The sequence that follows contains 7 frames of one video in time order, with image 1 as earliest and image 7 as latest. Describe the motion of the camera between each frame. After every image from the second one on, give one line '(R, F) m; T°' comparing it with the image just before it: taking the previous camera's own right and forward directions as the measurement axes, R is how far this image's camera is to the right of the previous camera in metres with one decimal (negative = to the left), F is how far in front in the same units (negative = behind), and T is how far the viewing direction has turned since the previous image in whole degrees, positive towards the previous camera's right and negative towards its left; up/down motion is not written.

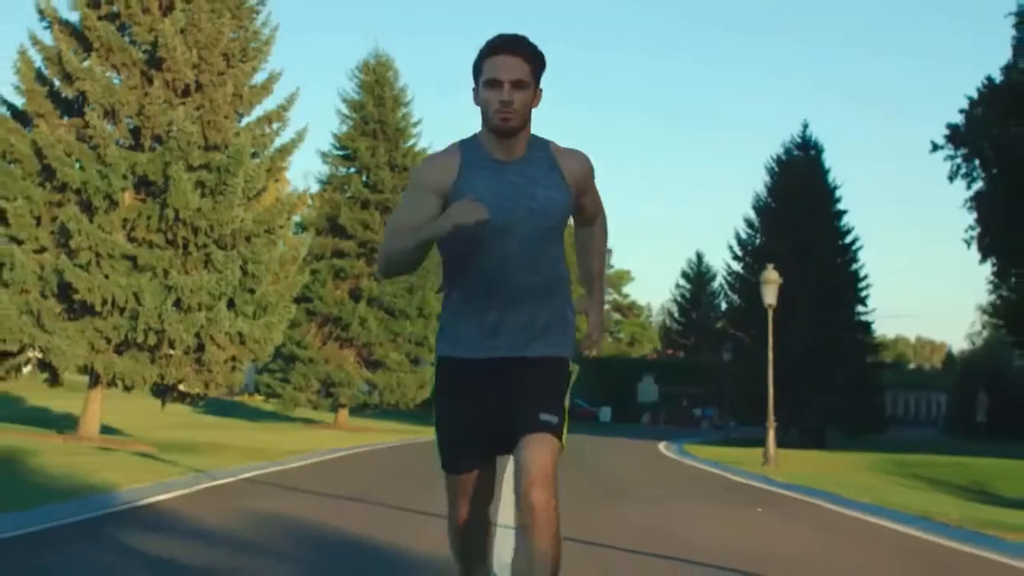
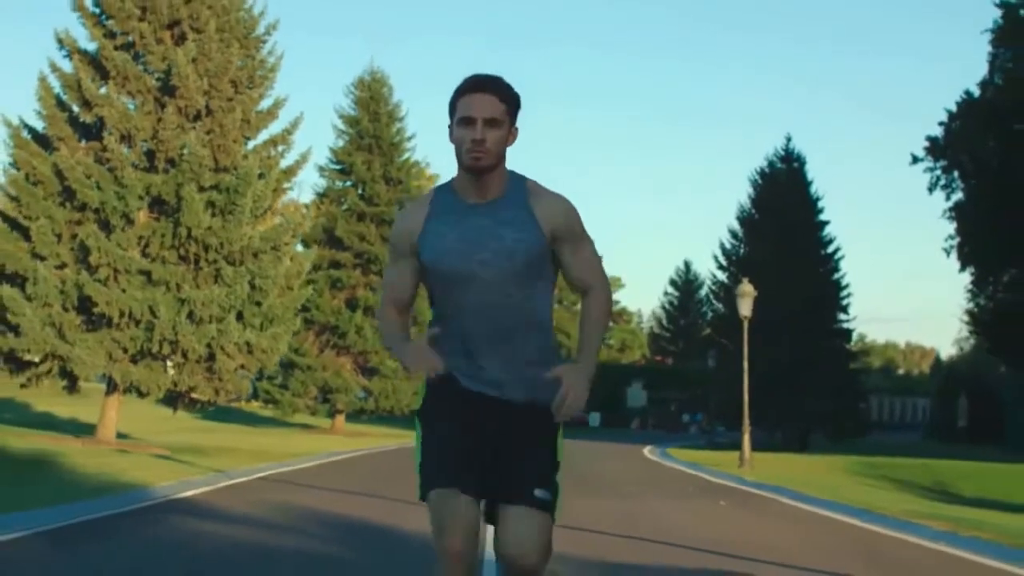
(0.0, -1.8) m; 0°
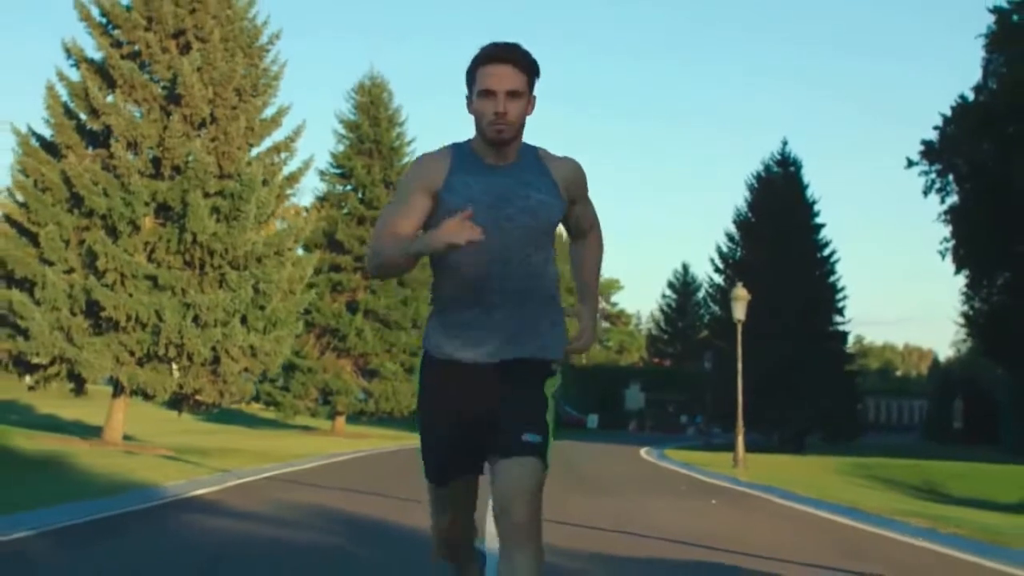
(0.0, -0.6) m; 0°
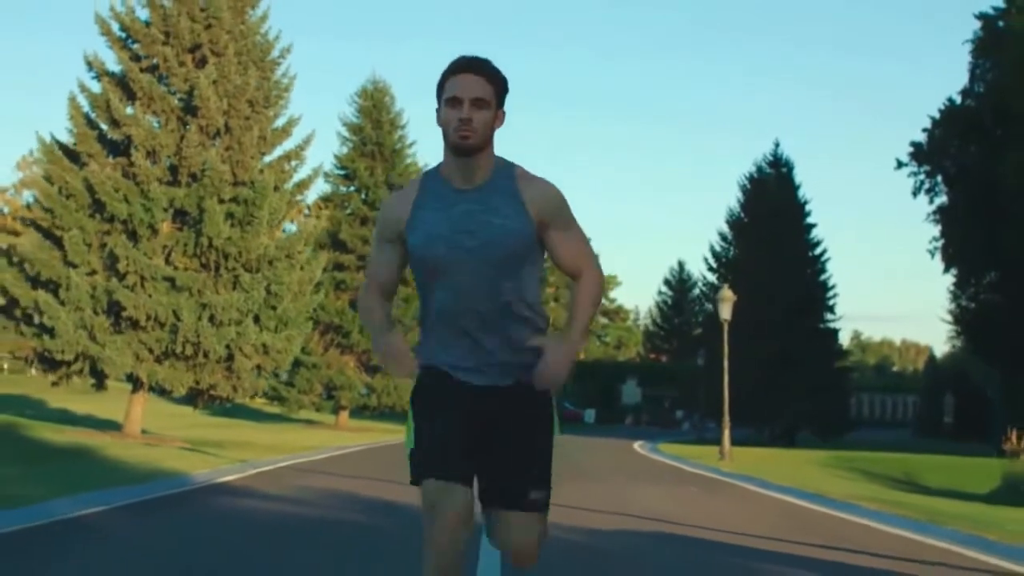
(0.0, -1.7) m; 0°
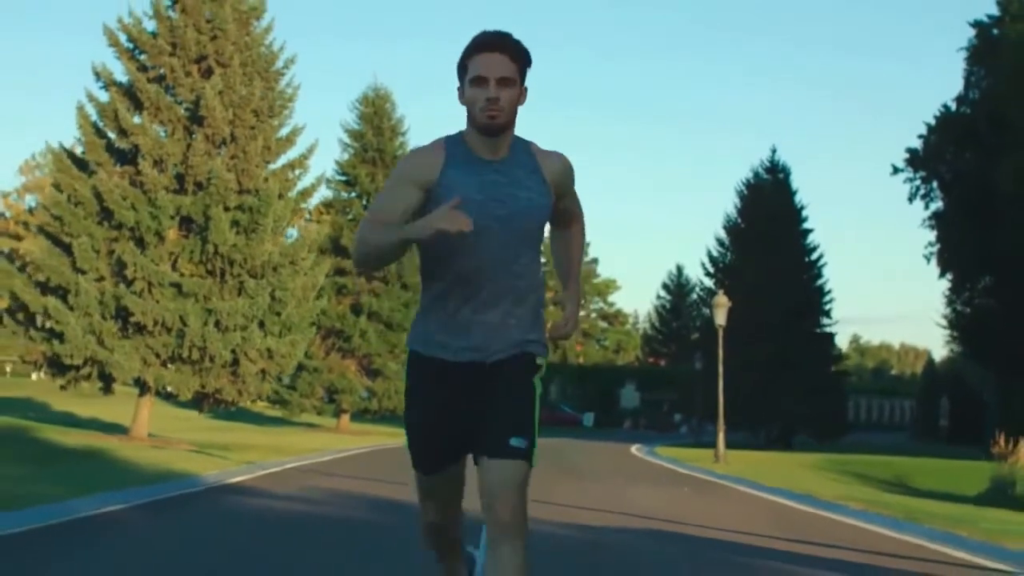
(0.0, -0.7) m; 0°
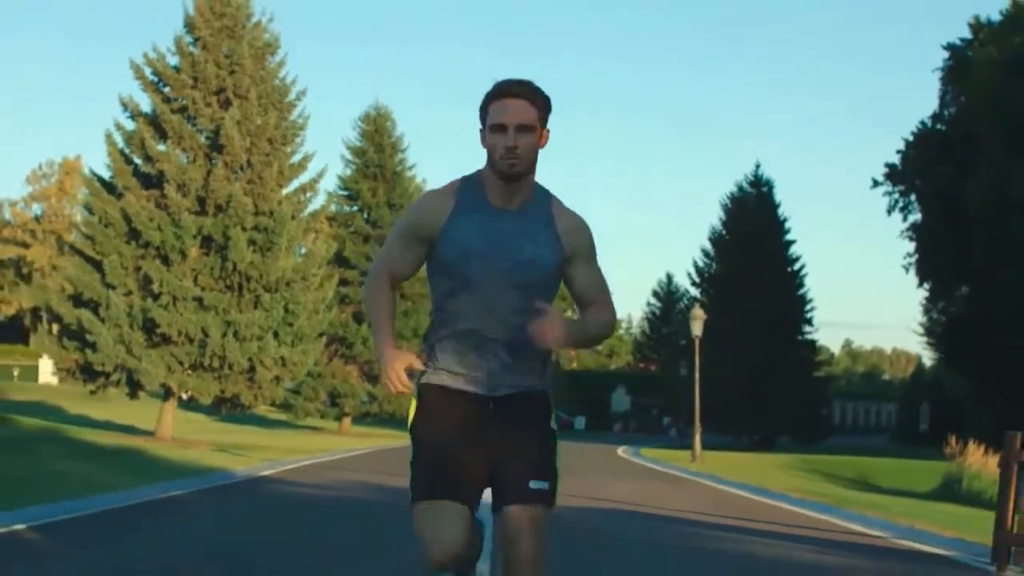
(0.0, -2.9) m; 0°
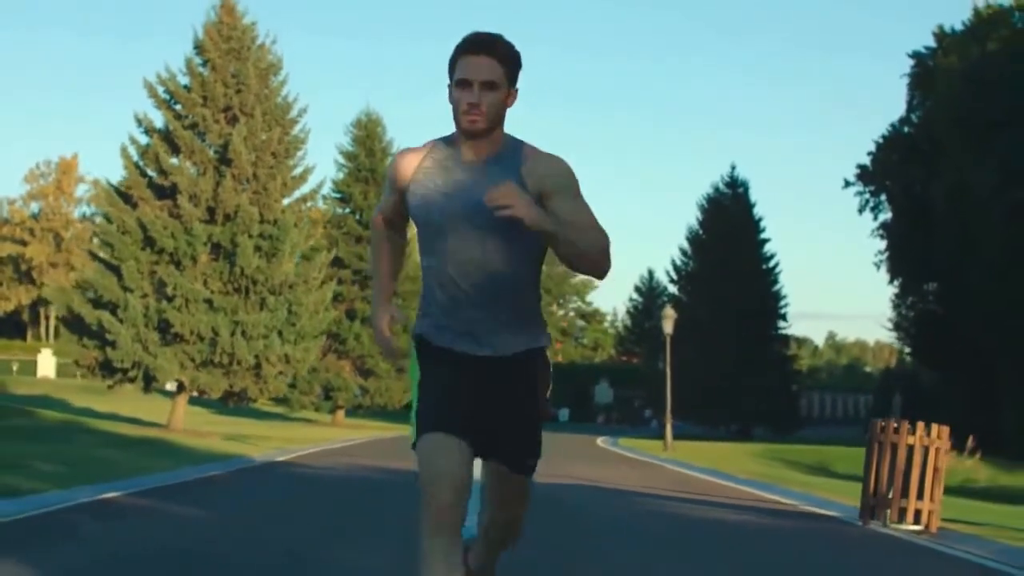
(0.0, -3.0) m; +1°
